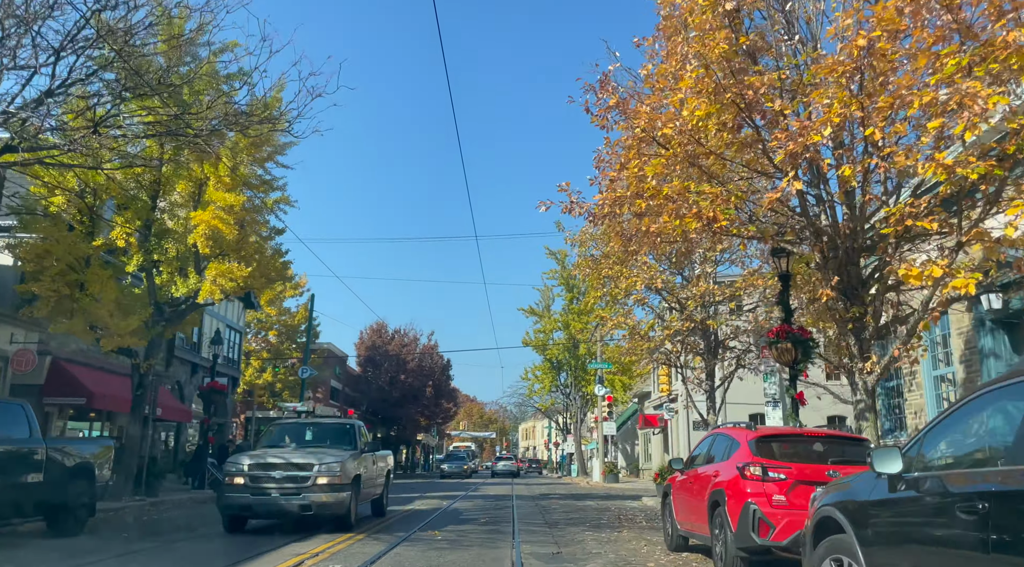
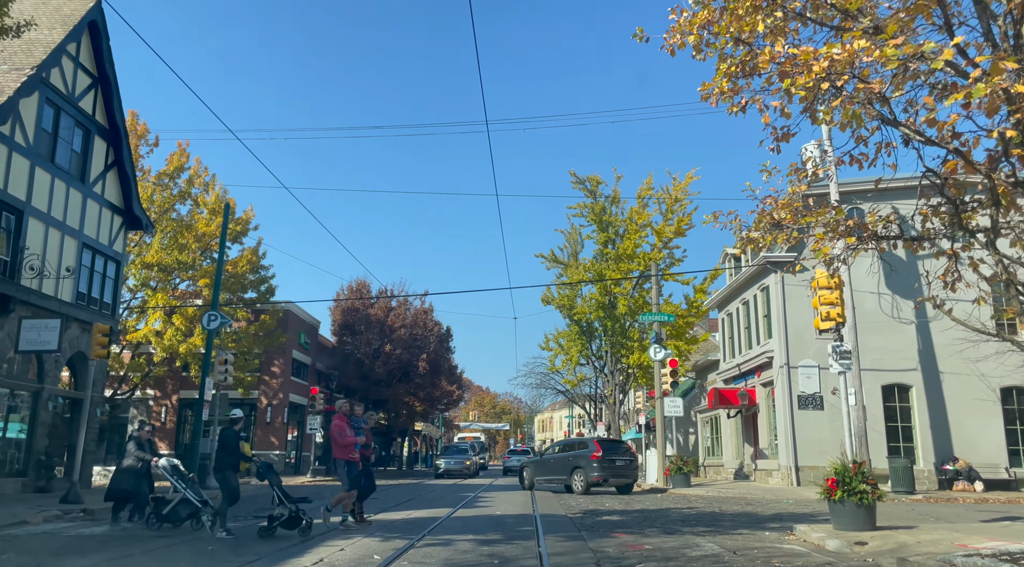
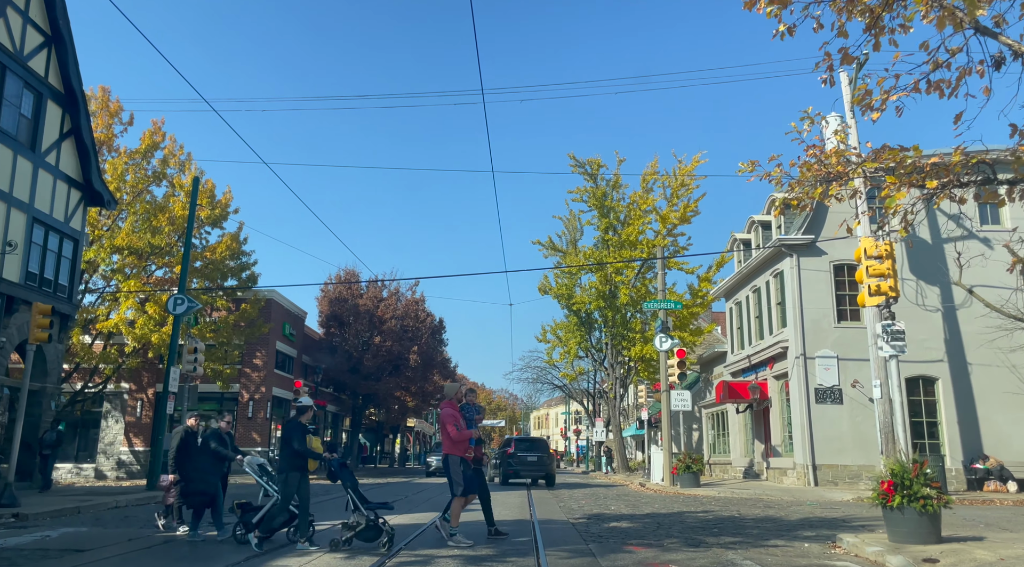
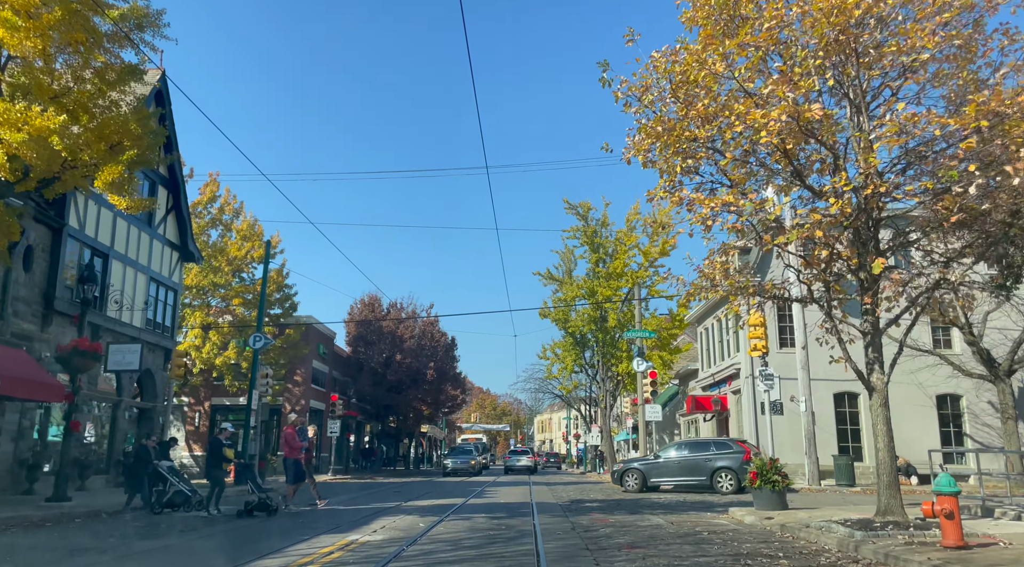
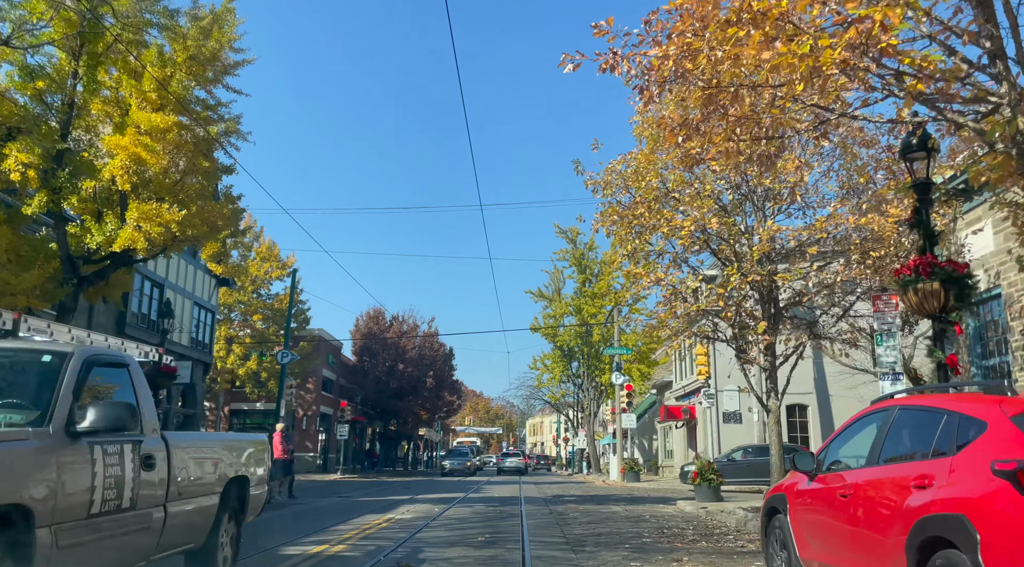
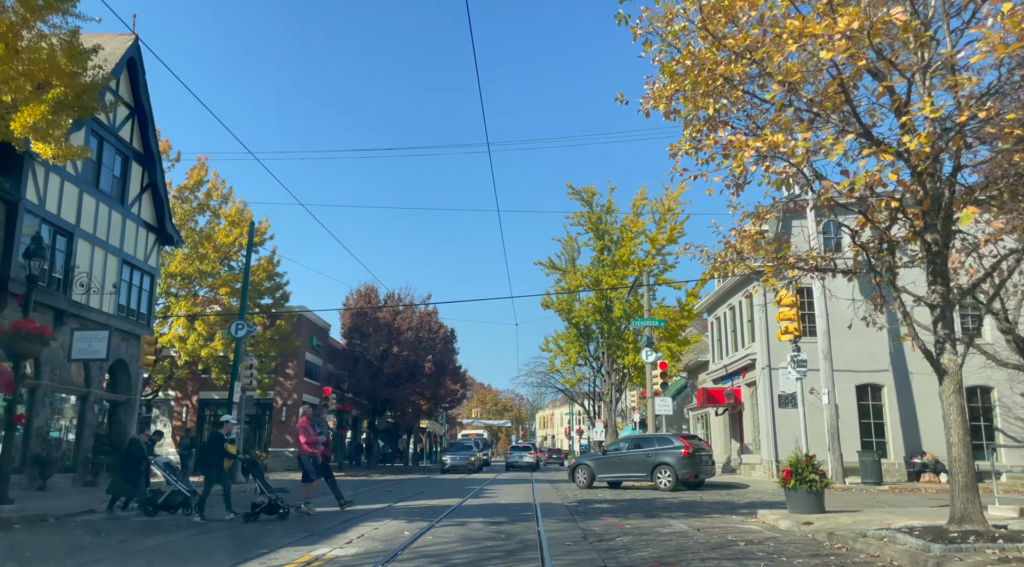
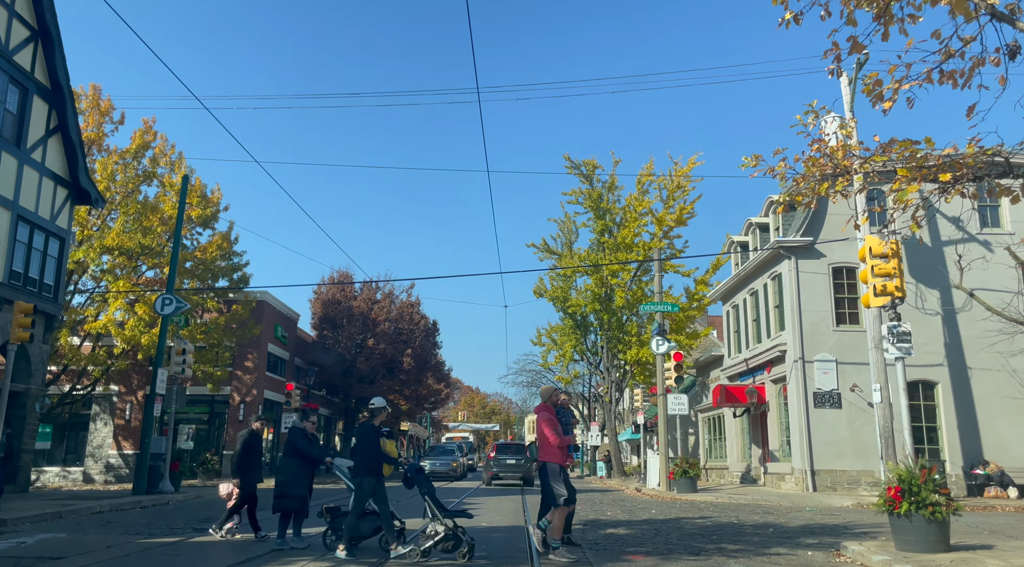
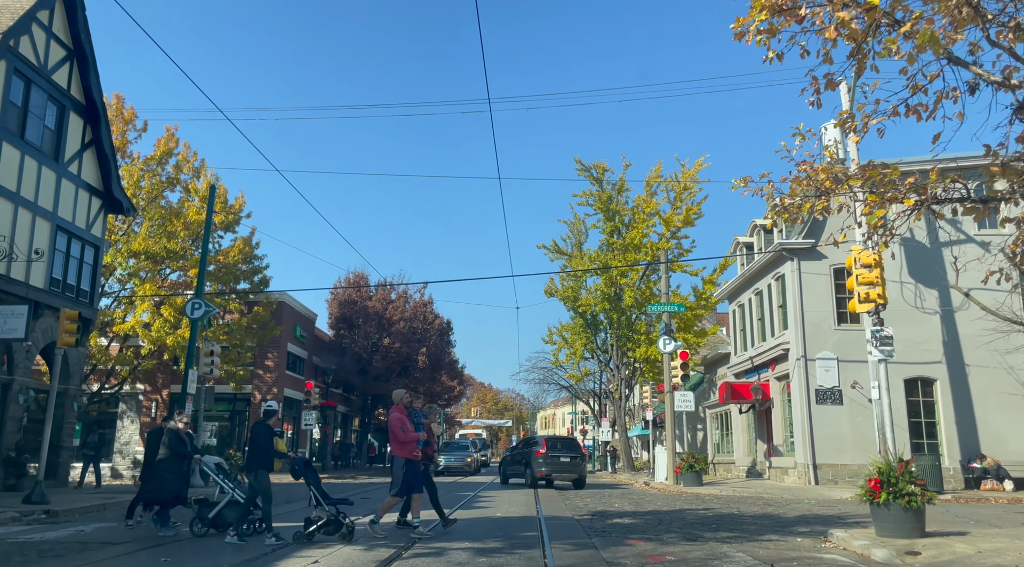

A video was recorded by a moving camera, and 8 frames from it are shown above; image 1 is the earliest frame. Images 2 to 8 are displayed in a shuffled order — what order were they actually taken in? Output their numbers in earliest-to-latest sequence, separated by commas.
5, 4, 6, 2, 8, 3, 7
